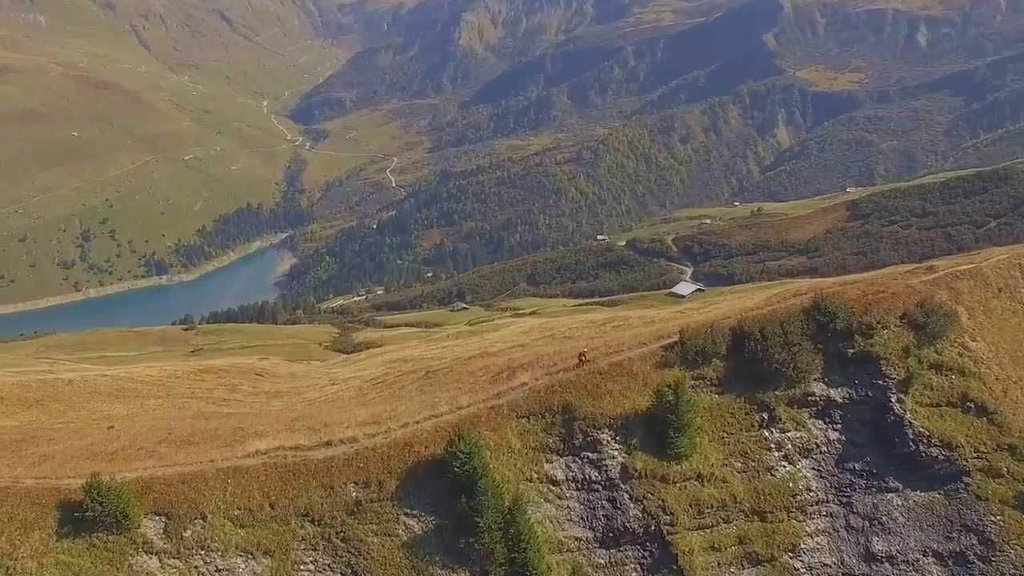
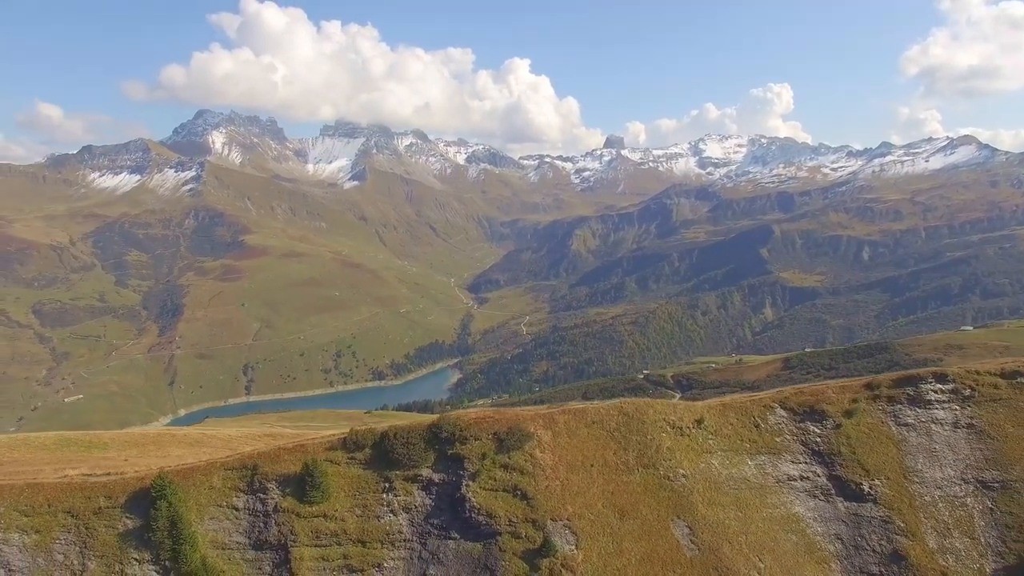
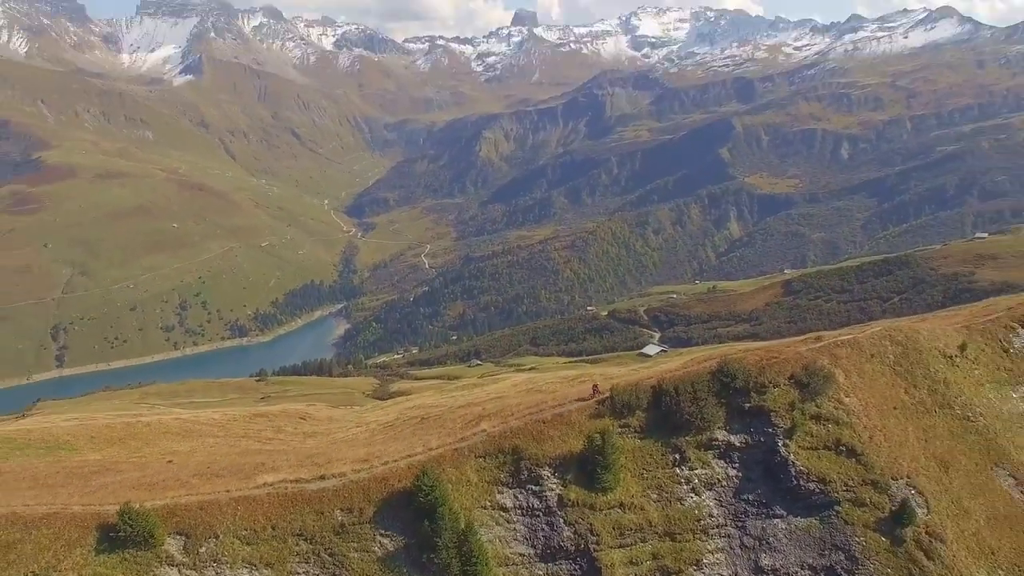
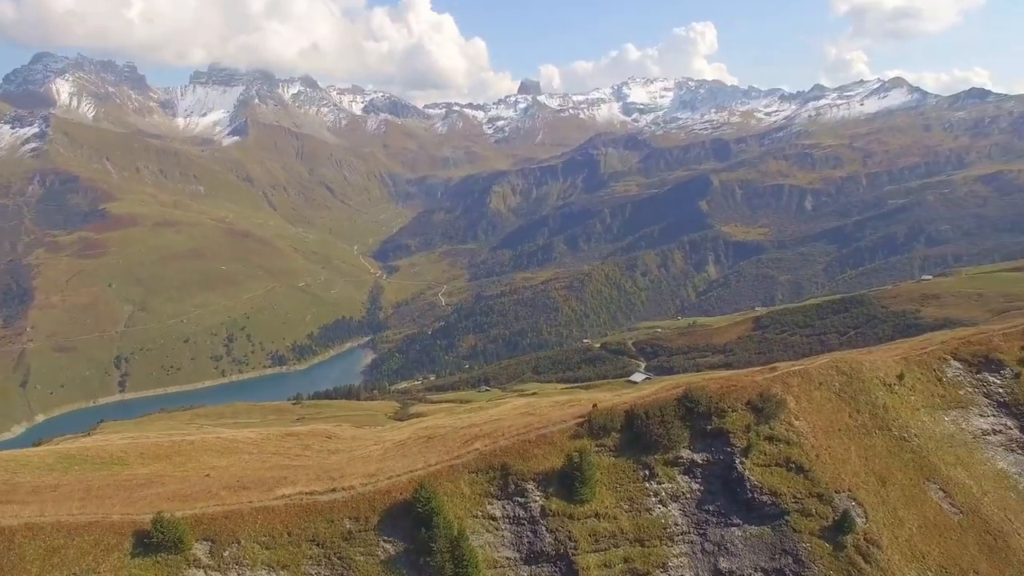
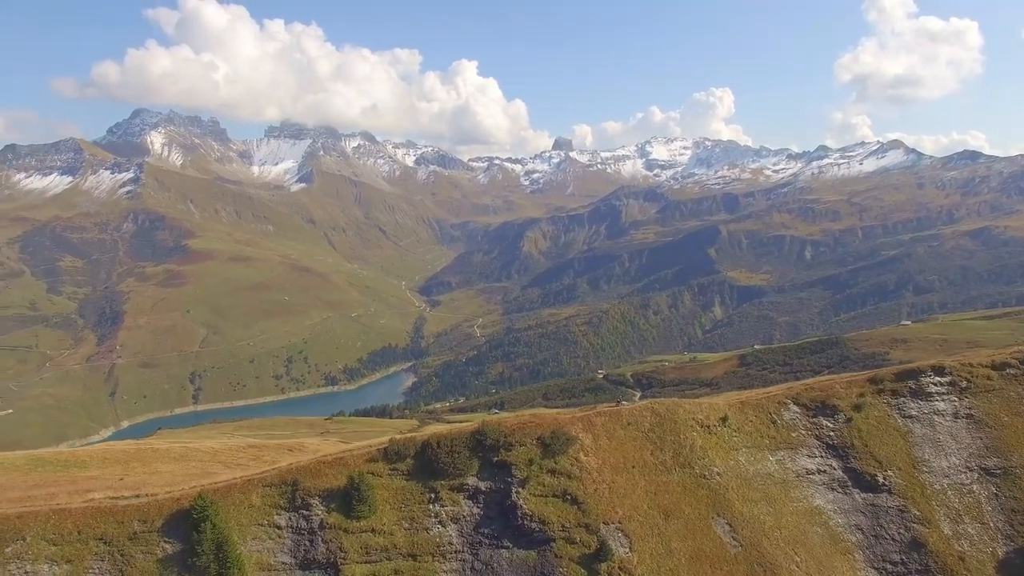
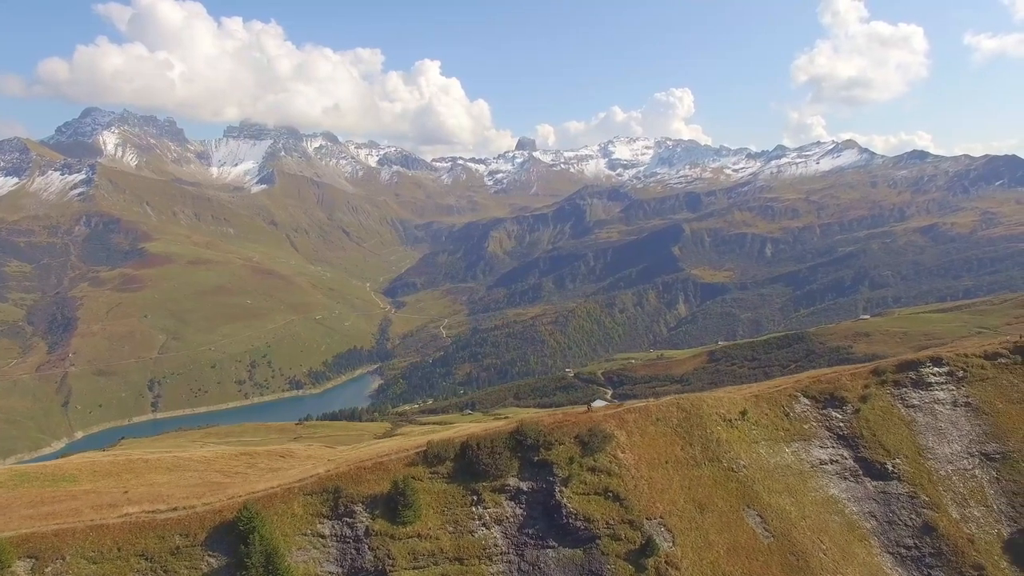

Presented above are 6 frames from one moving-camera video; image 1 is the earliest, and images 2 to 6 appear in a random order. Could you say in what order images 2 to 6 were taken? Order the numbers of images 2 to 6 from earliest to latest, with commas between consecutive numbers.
3, 4, 6, 5, 2
